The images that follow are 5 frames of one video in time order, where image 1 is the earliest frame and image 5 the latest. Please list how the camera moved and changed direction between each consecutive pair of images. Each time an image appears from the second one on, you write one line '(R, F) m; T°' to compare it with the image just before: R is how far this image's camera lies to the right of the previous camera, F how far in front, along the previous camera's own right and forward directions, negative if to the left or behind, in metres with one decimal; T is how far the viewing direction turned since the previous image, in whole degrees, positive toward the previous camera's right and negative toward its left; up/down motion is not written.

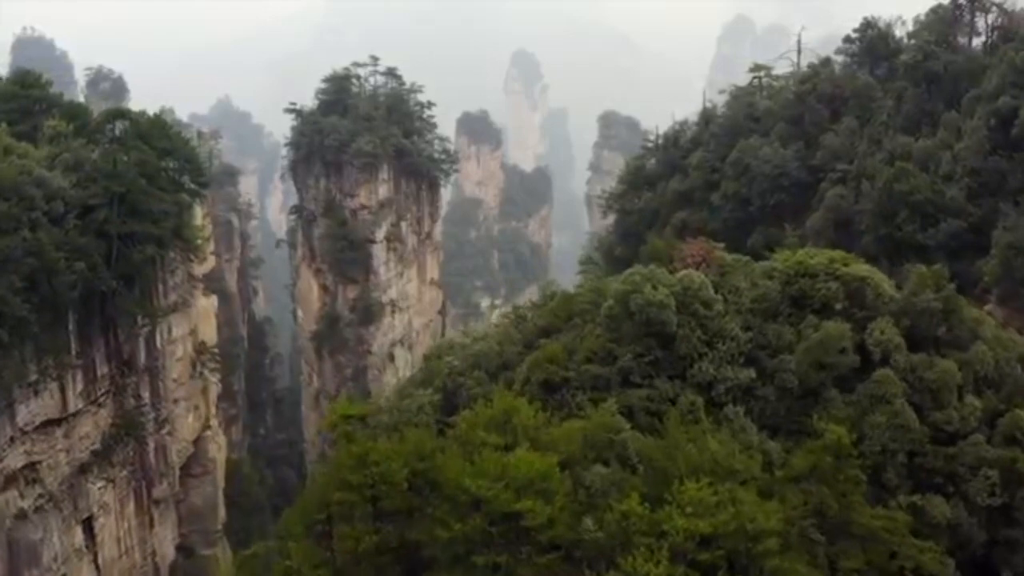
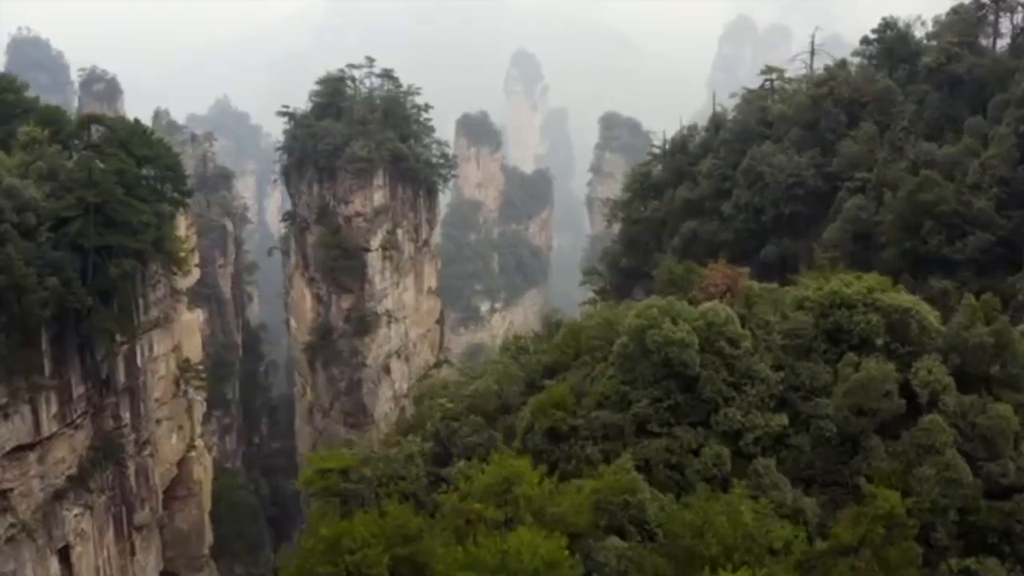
(0.0, +0.8) m; 0°
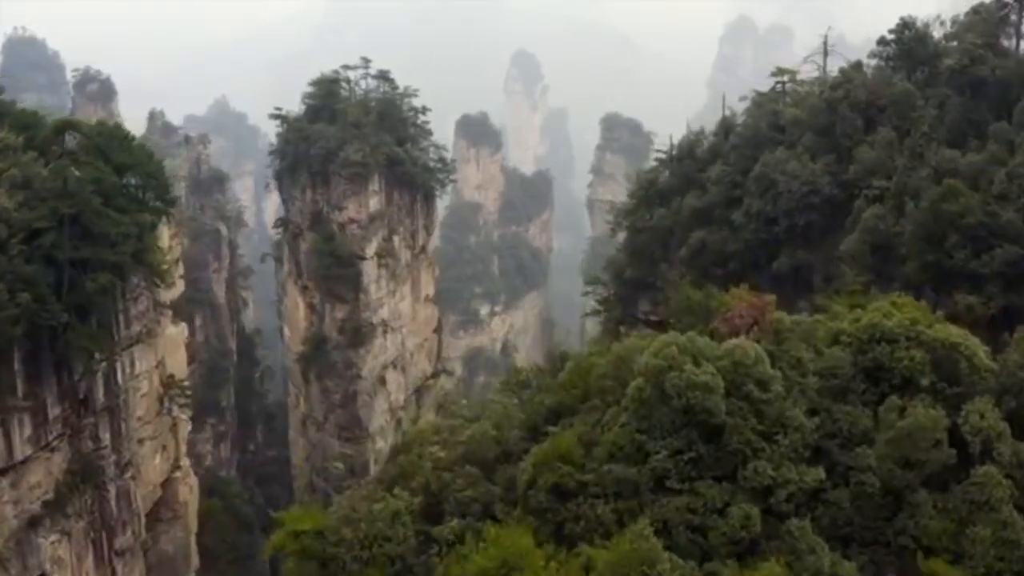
(0.0, +0.7) m; 0°
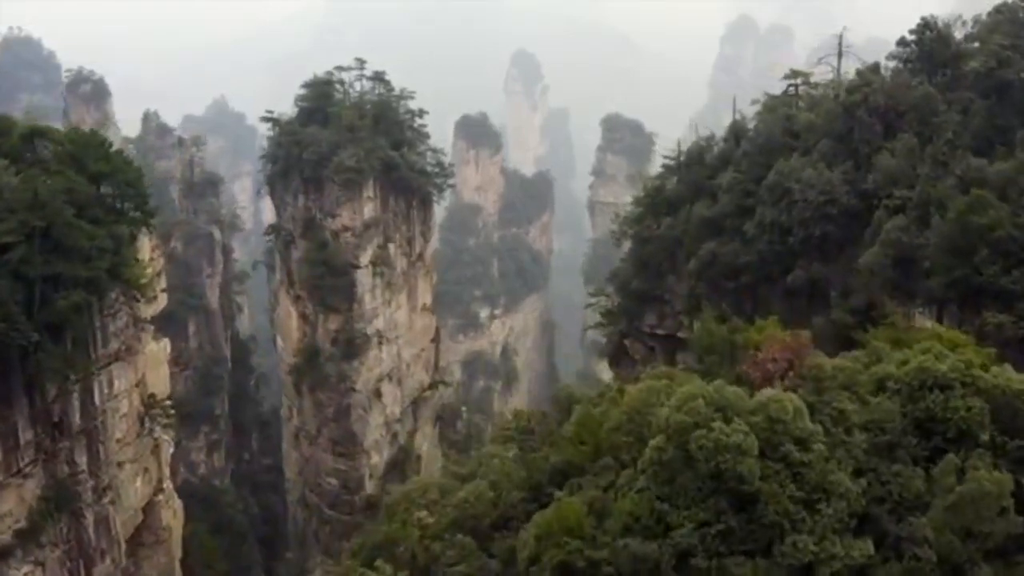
(0.0, +0.7) m; 0°
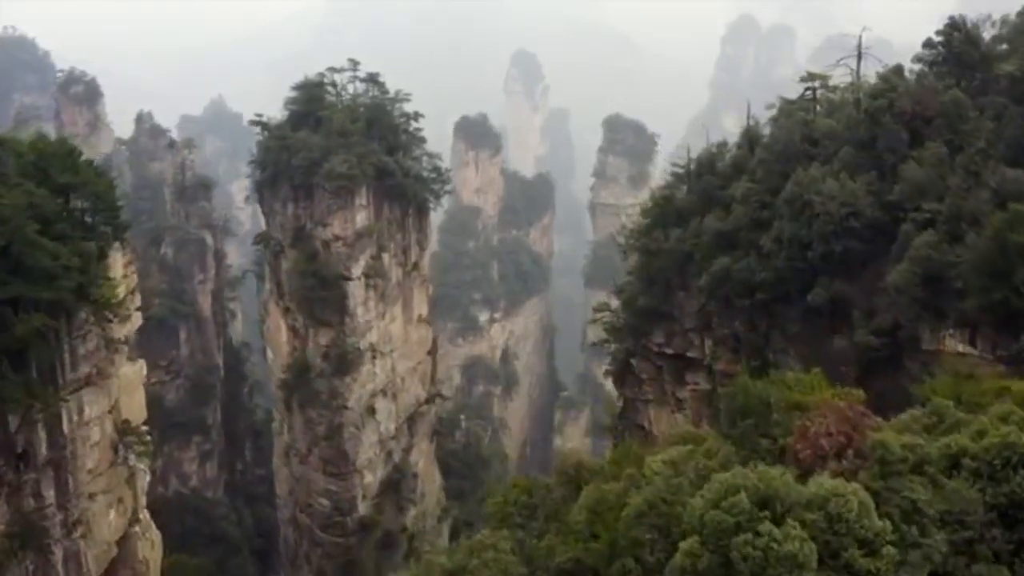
(0.0, +0.9) m; 0°
